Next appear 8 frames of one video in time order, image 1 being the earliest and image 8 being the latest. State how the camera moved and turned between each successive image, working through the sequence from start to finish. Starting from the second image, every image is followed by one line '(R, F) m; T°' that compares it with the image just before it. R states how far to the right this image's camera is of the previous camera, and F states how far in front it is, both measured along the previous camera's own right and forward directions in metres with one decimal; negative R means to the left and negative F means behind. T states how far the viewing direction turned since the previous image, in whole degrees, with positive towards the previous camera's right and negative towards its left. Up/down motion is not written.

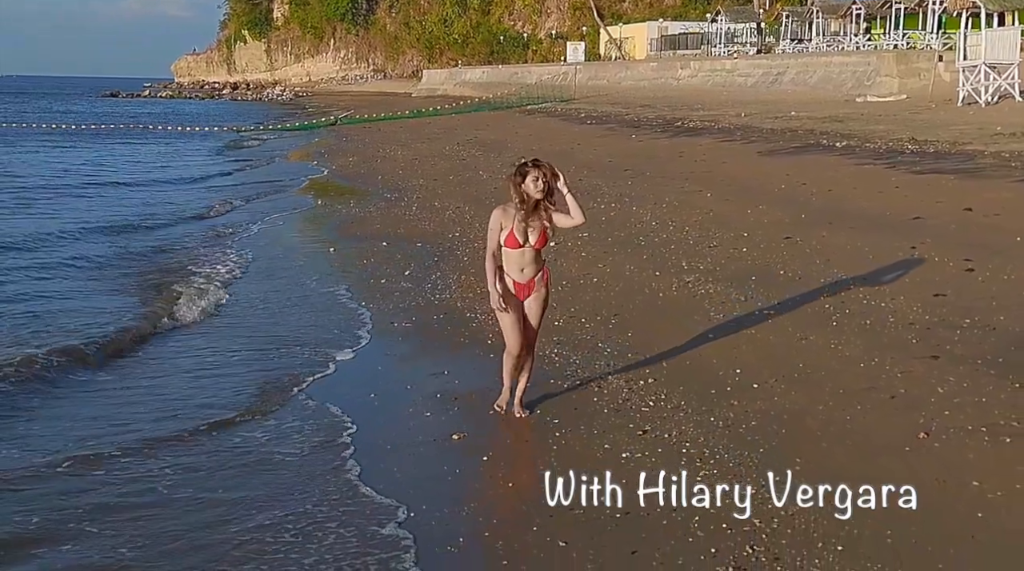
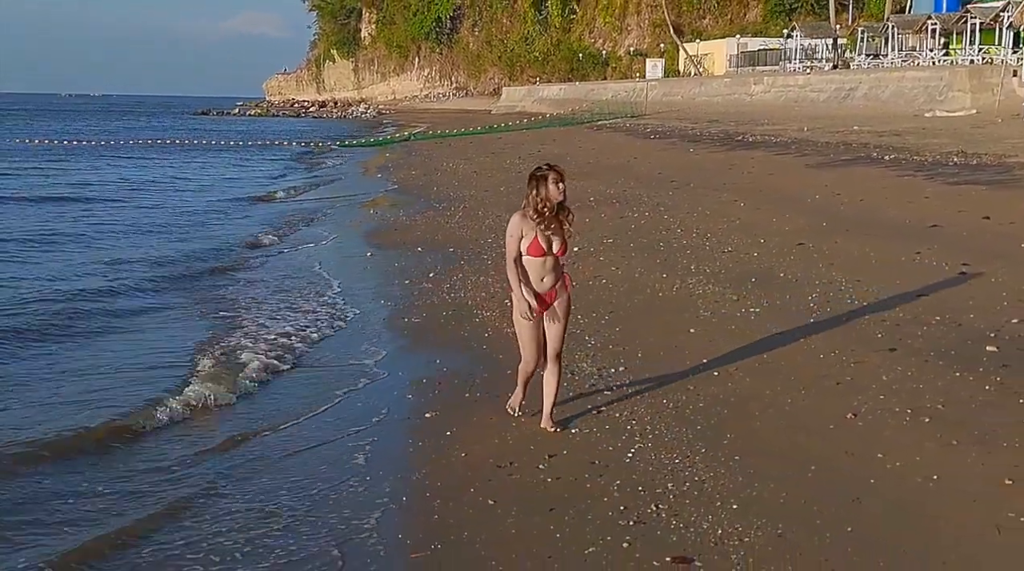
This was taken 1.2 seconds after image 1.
(+0.6, -0.4) m; -4°
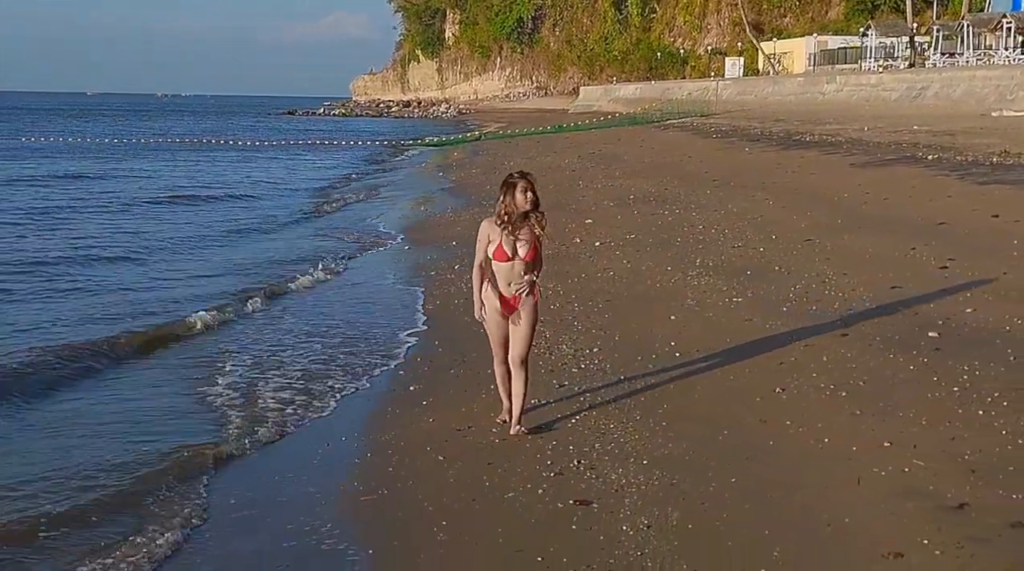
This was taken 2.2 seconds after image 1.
(+0.6, -0.6) m; -4°
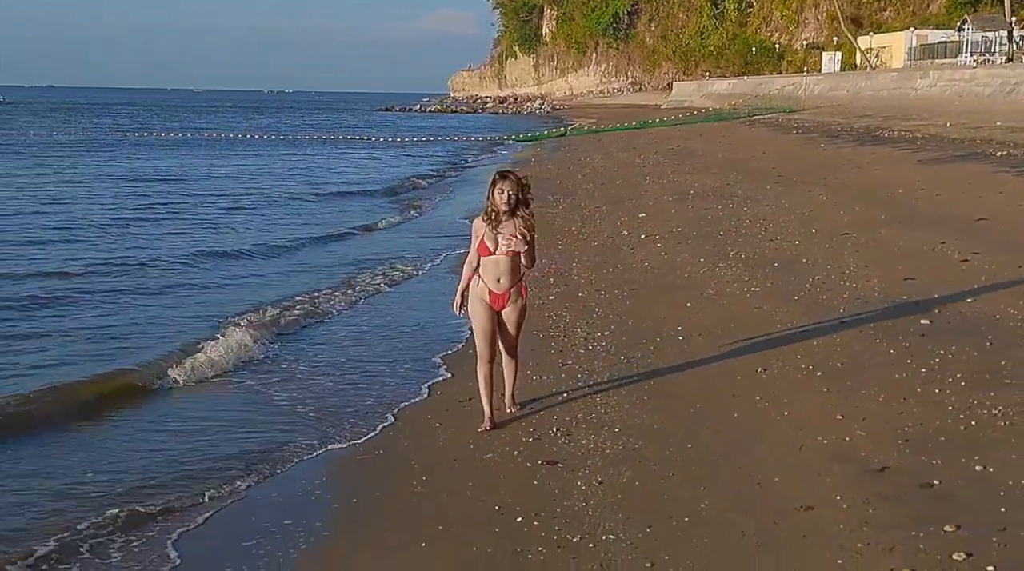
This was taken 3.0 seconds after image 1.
(+0.5, -0.4) m; -4°
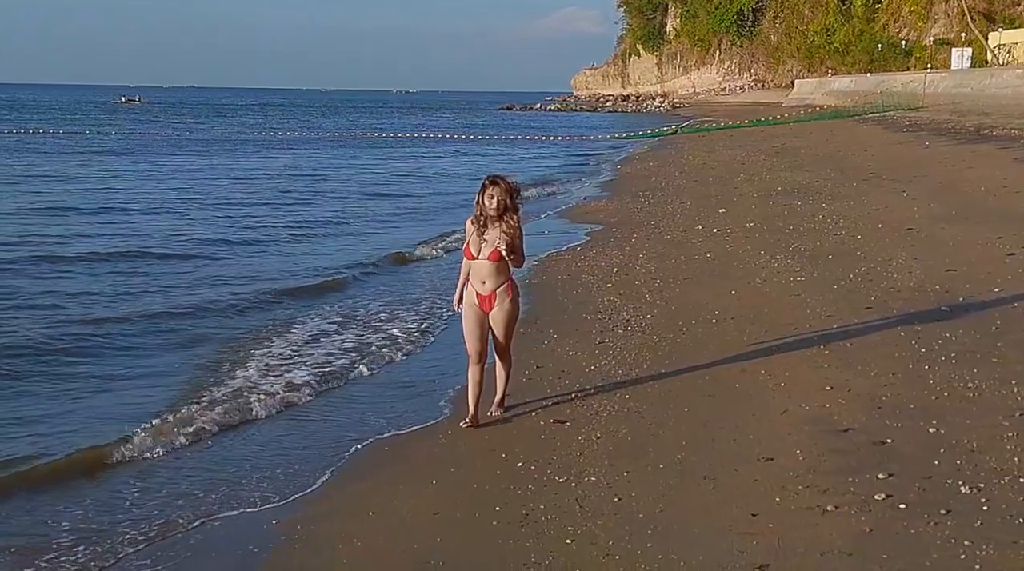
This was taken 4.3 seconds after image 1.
(+0.5, -0.6) m; -6°
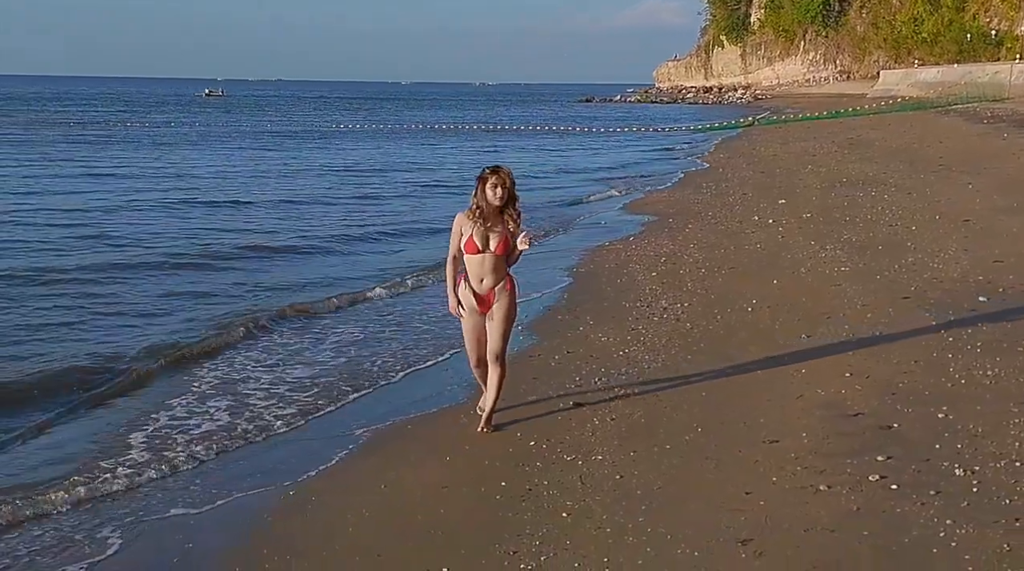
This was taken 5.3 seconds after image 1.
(+0.3, -0.1) m; -4°
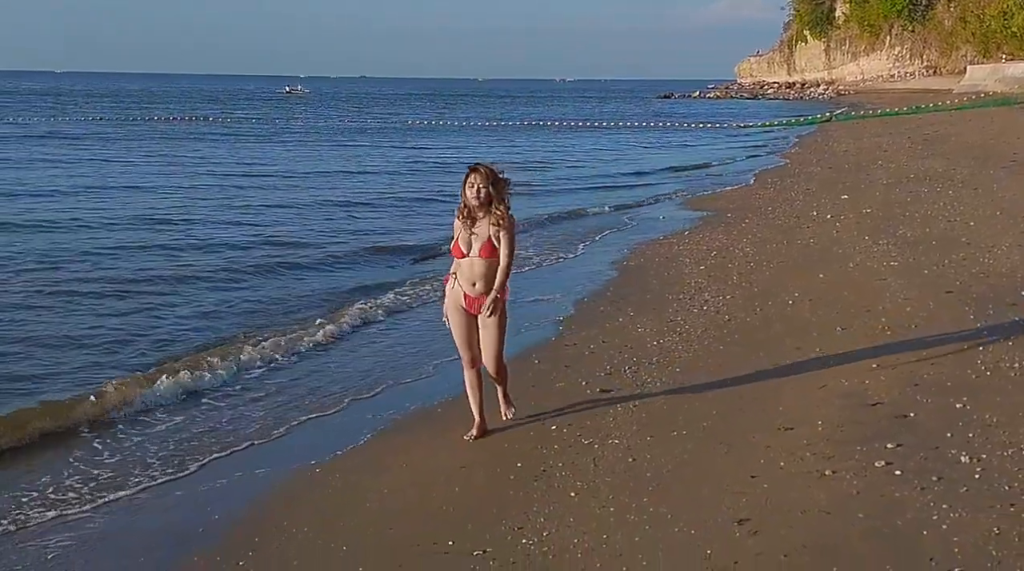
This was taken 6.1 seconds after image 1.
(+0.2, -0.1) m; -4°
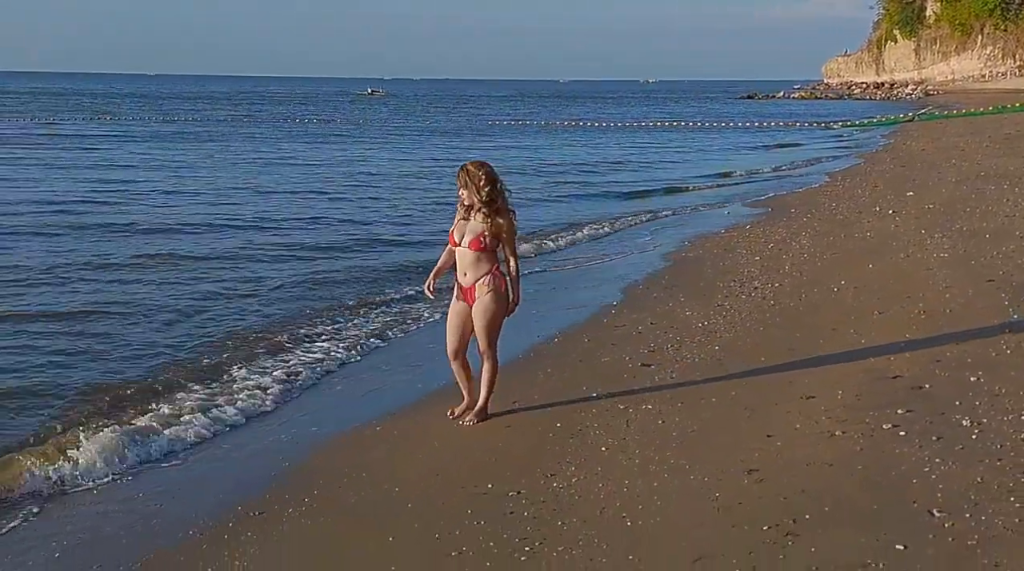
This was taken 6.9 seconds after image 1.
(+0.1, -0.4) m; -4°
